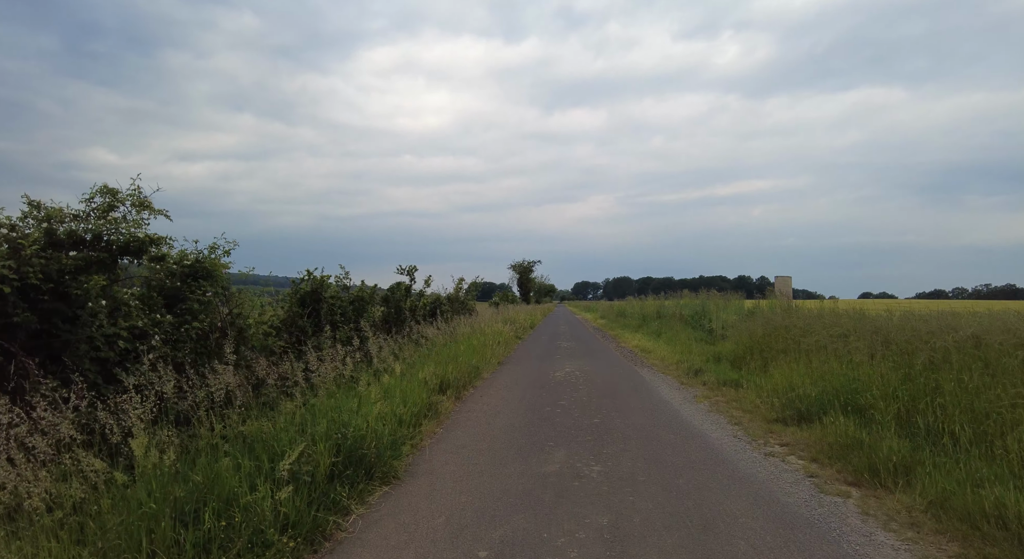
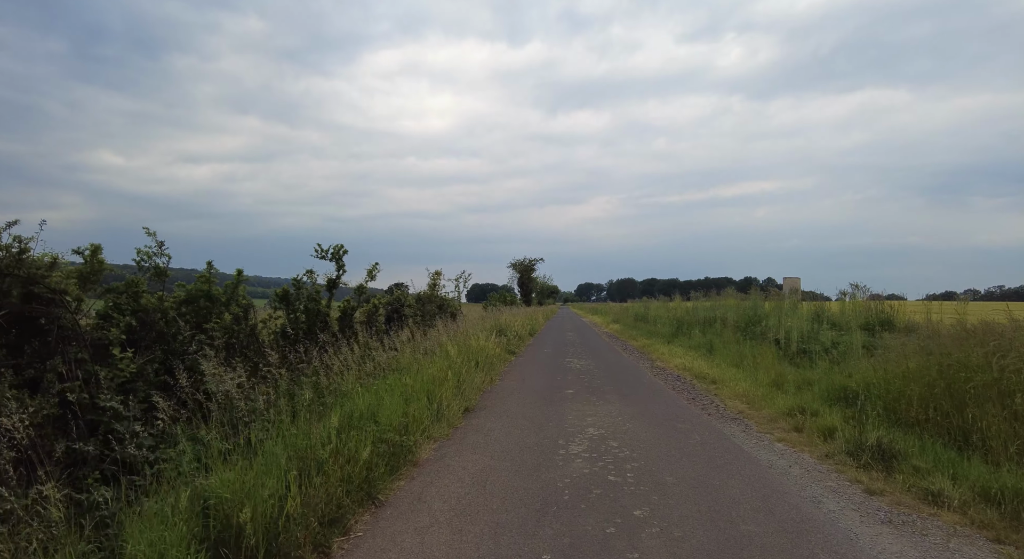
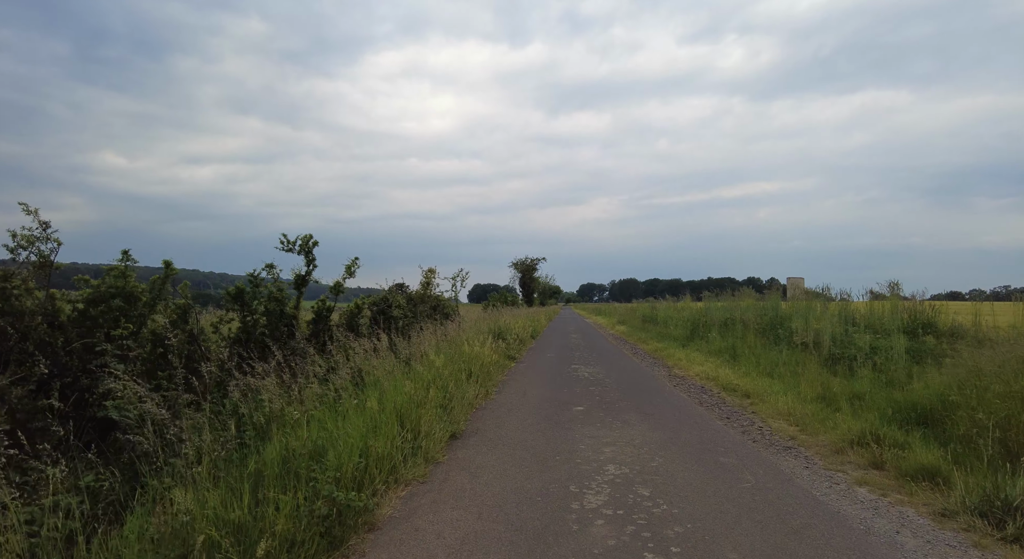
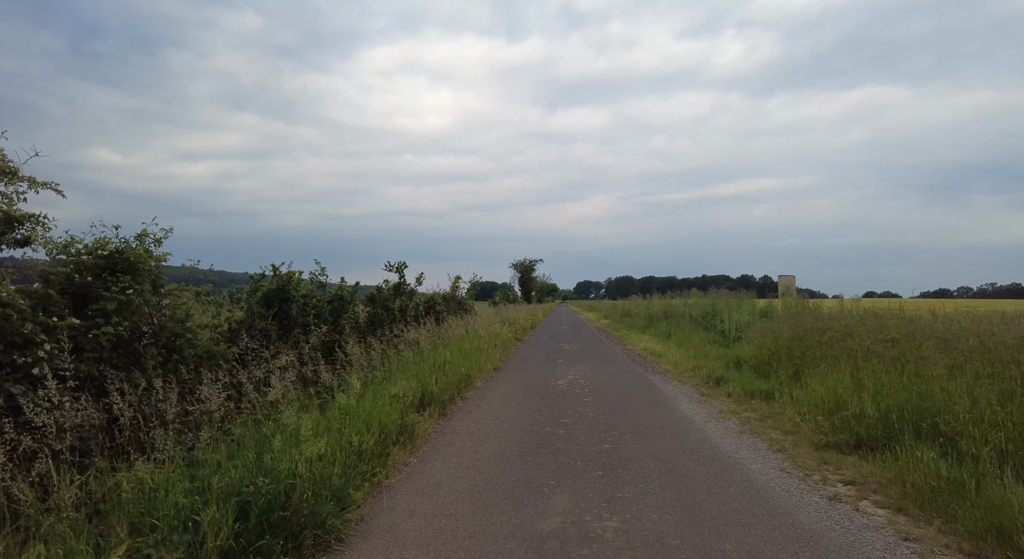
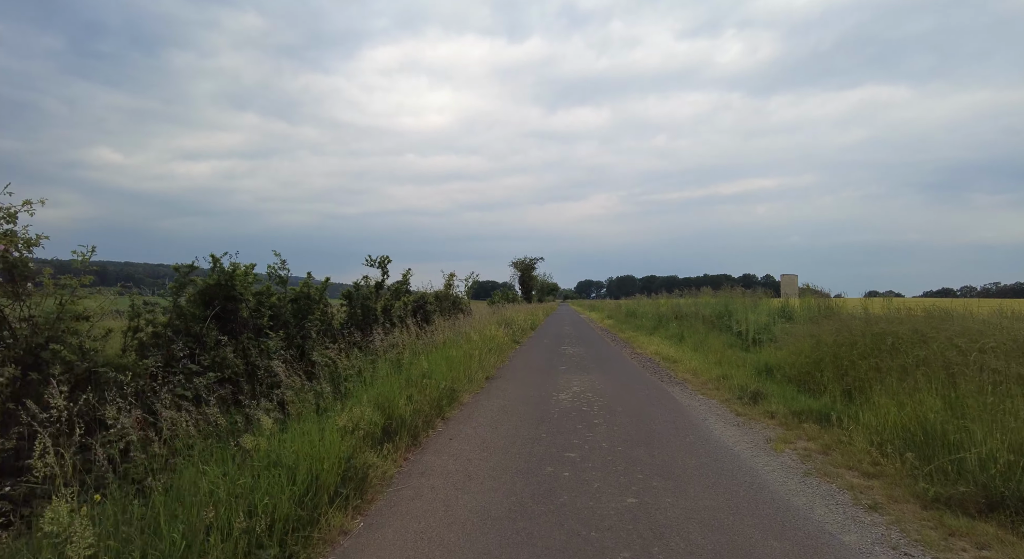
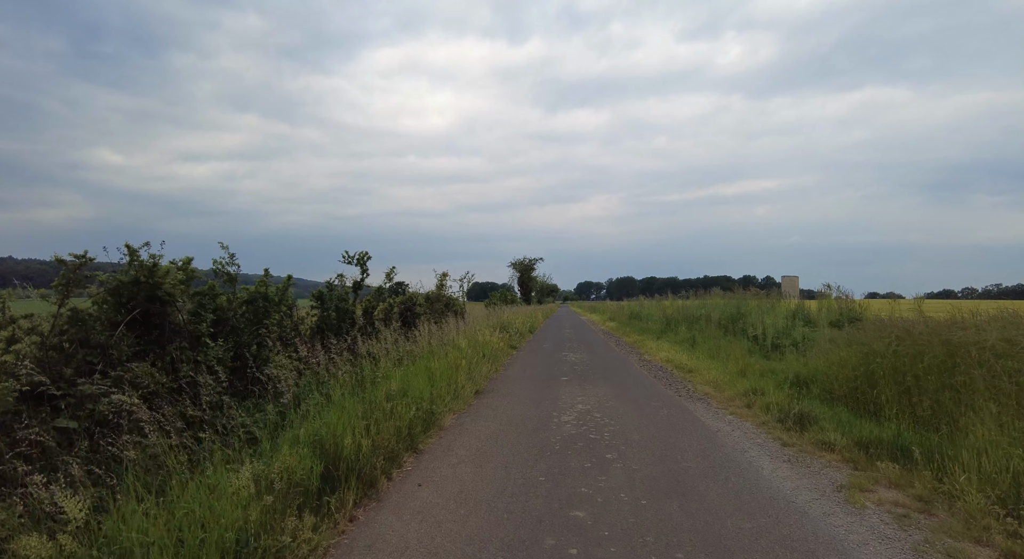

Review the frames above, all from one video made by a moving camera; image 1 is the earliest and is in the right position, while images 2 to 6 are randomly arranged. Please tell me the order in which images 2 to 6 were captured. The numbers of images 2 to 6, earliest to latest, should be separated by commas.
4, 5, 6, 2, 3
